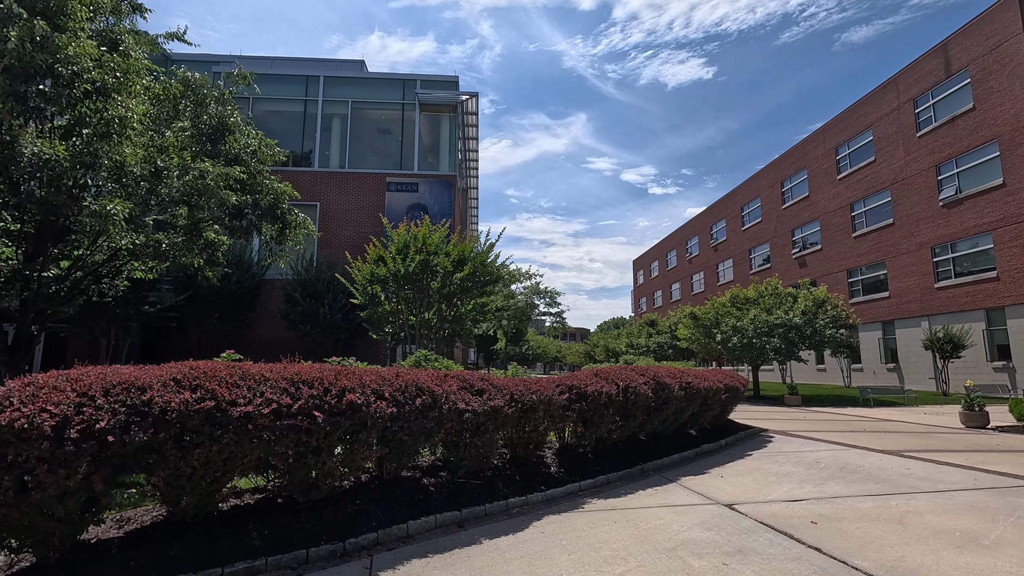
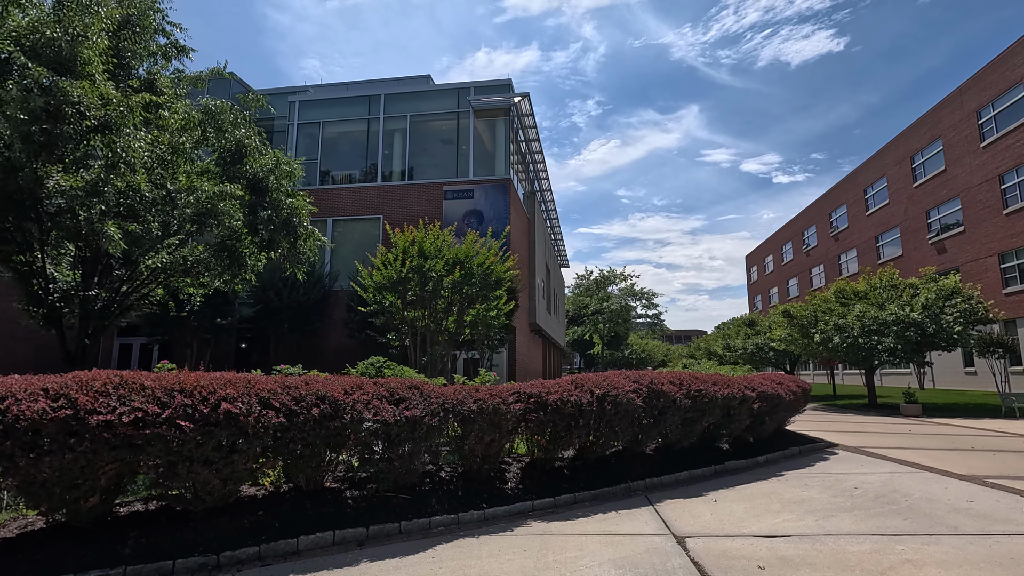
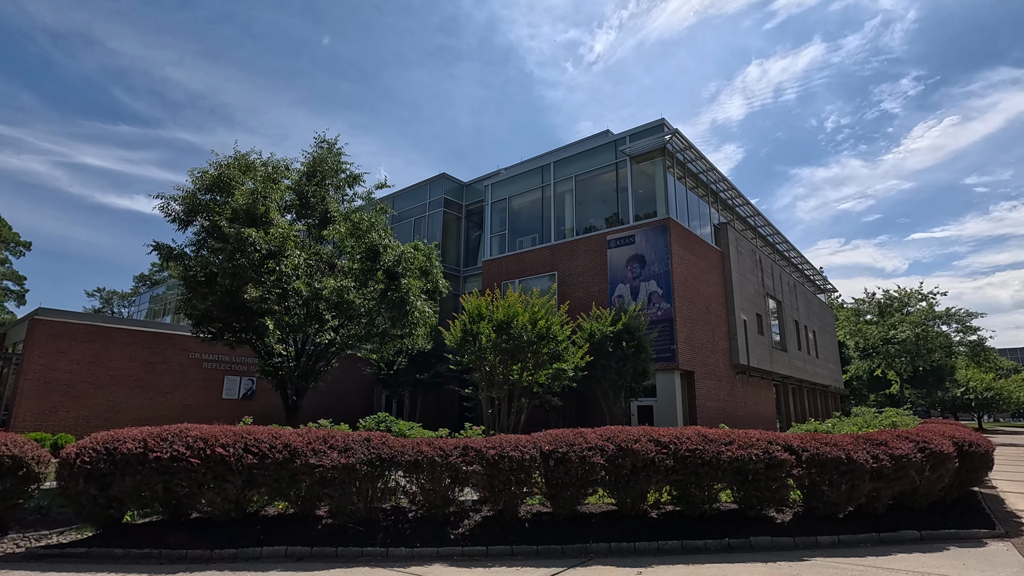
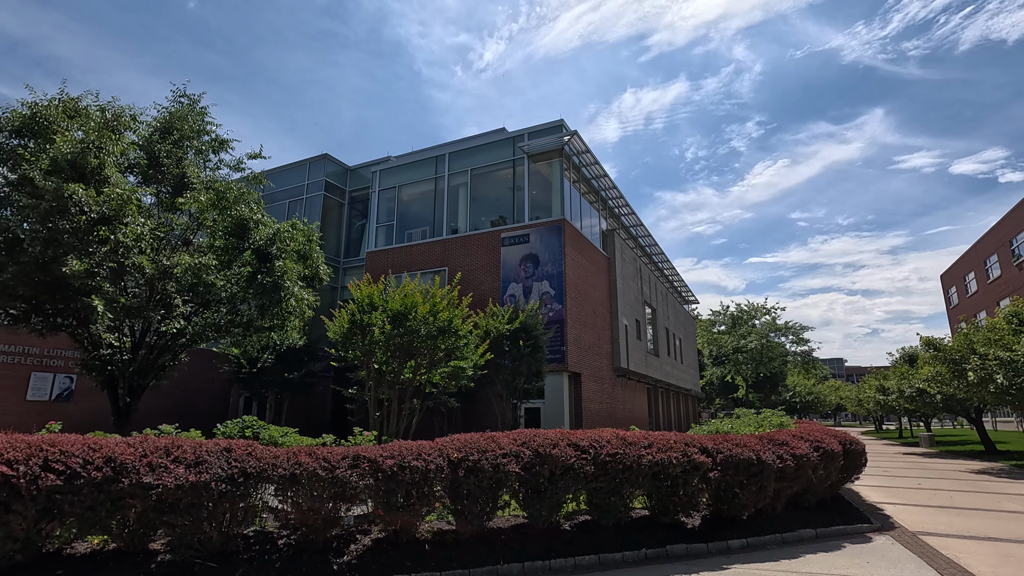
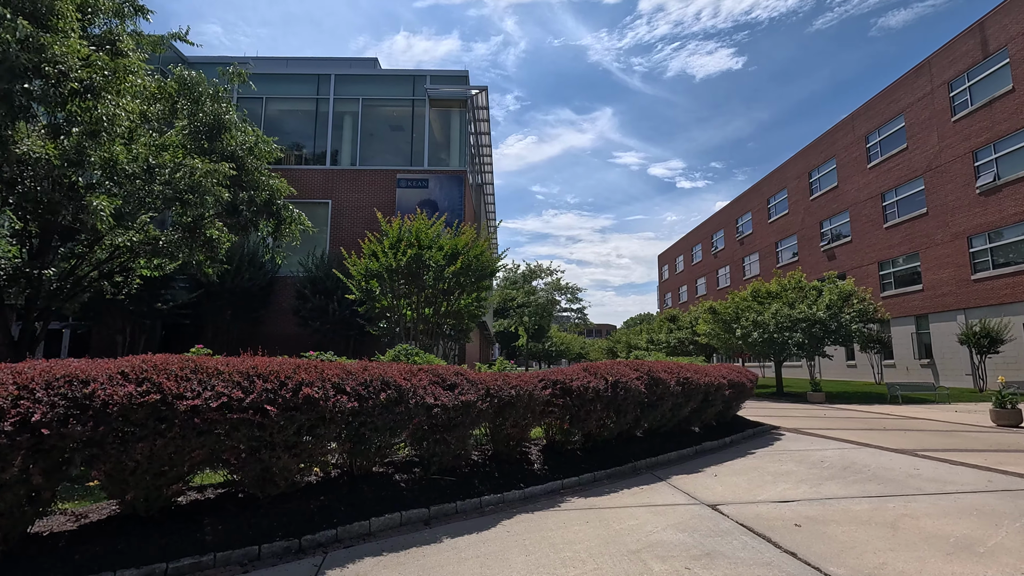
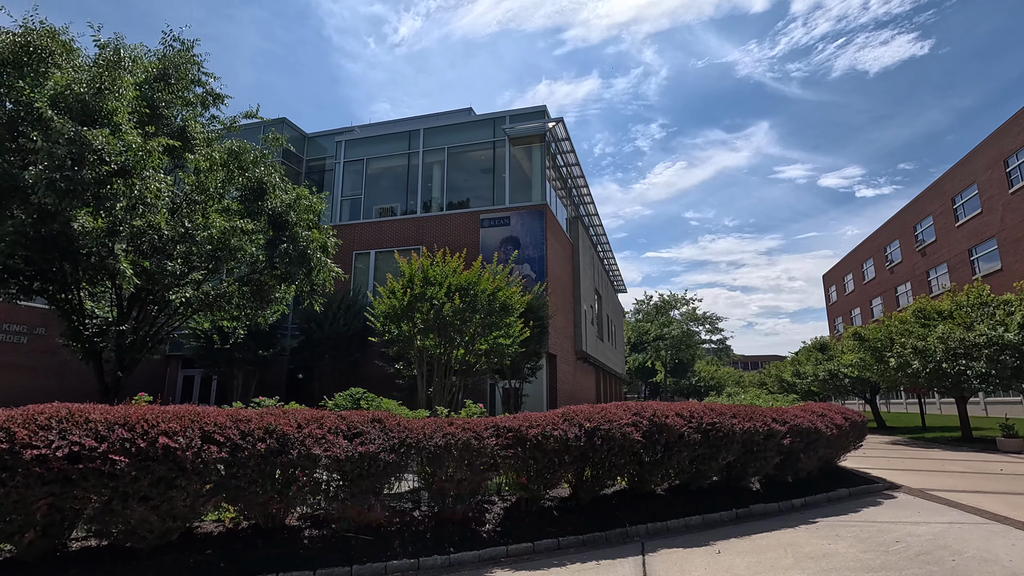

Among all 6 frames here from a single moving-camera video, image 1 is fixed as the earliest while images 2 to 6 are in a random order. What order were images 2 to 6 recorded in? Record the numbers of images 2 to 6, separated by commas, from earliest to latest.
5, 2, 6, 4, 3
